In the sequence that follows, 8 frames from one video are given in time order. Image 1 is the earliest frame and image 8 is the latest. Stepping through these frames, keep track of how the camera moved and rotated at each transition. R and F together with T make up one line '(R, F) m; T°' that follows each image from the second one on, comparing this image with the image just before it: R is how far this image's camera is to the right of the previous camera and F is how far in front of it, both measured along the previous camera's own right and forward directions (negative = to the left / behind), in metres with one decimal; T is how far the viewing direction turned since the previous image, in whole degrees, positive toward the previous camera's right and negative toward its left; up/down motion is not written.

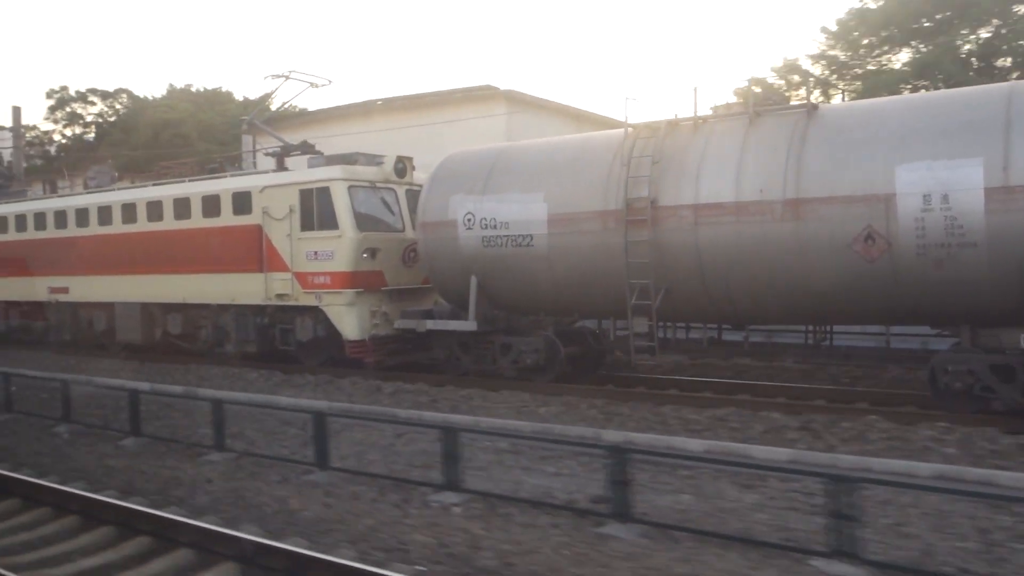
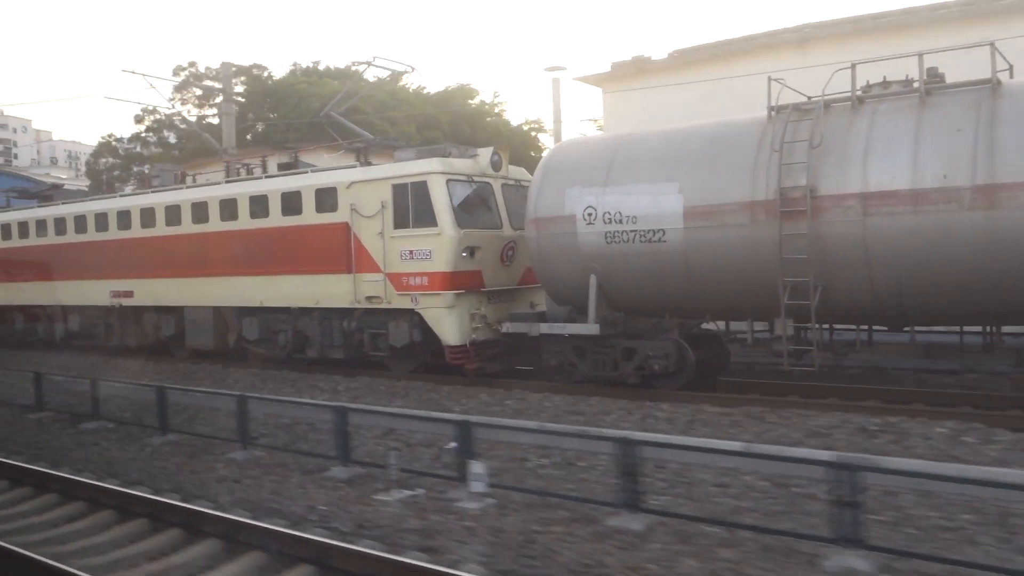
(-1.6, +1.0) m; -1°
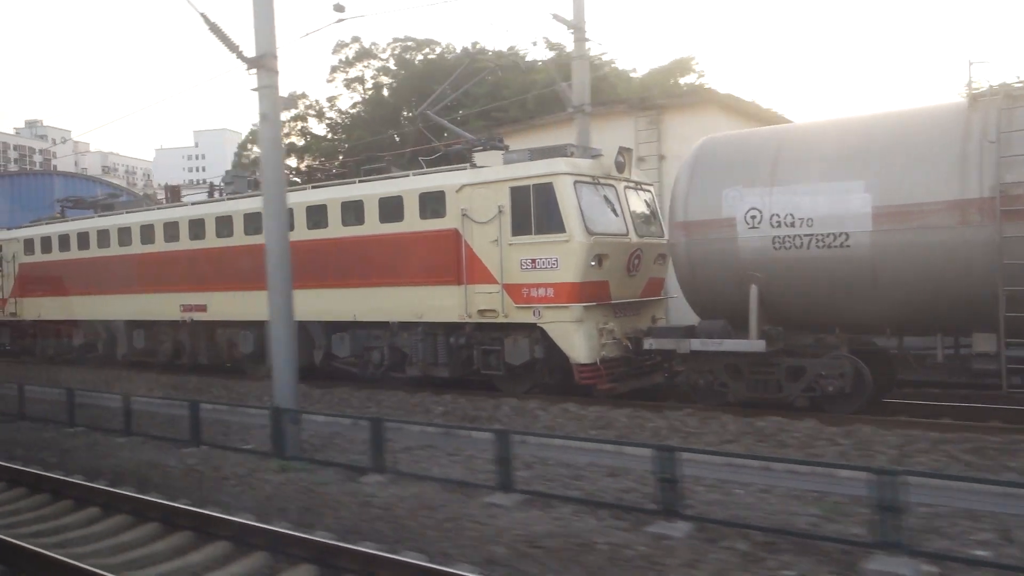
(-1.8, +1.2) m; -1°
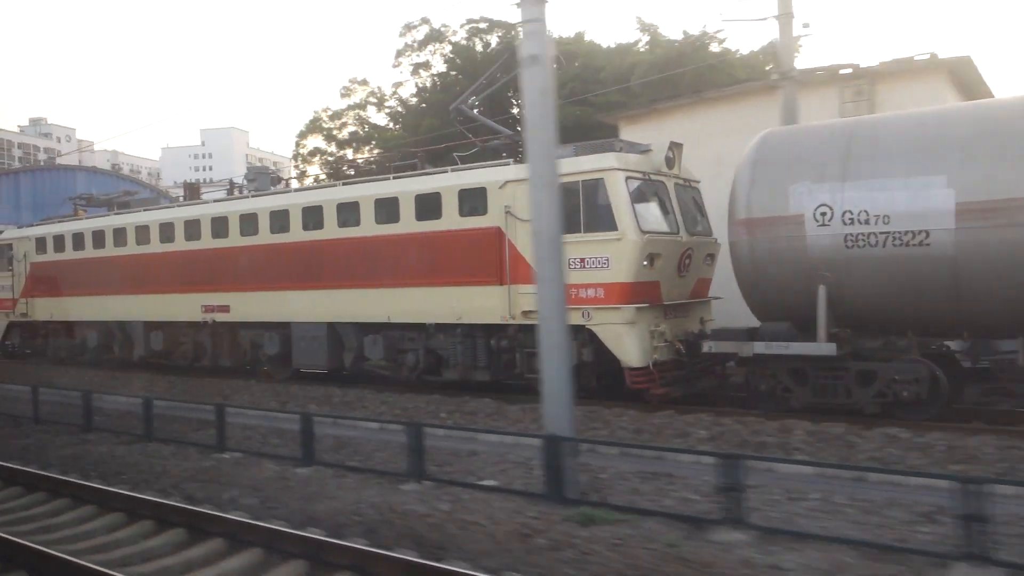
(-0.7, +0.5) m; 0°
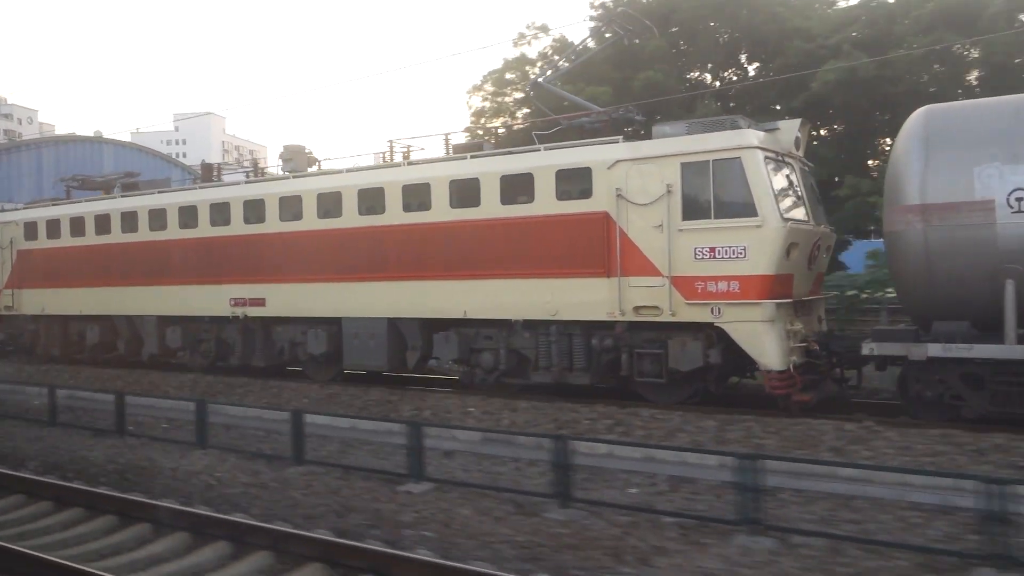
(-2.2, +1.5) m; +3°
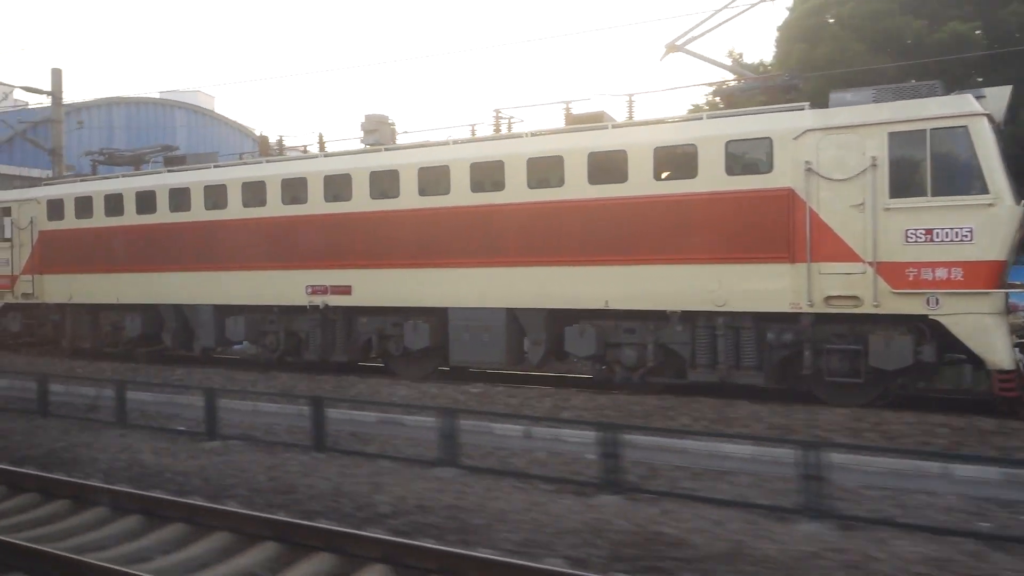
(-2.6, +1.5) m; +3°
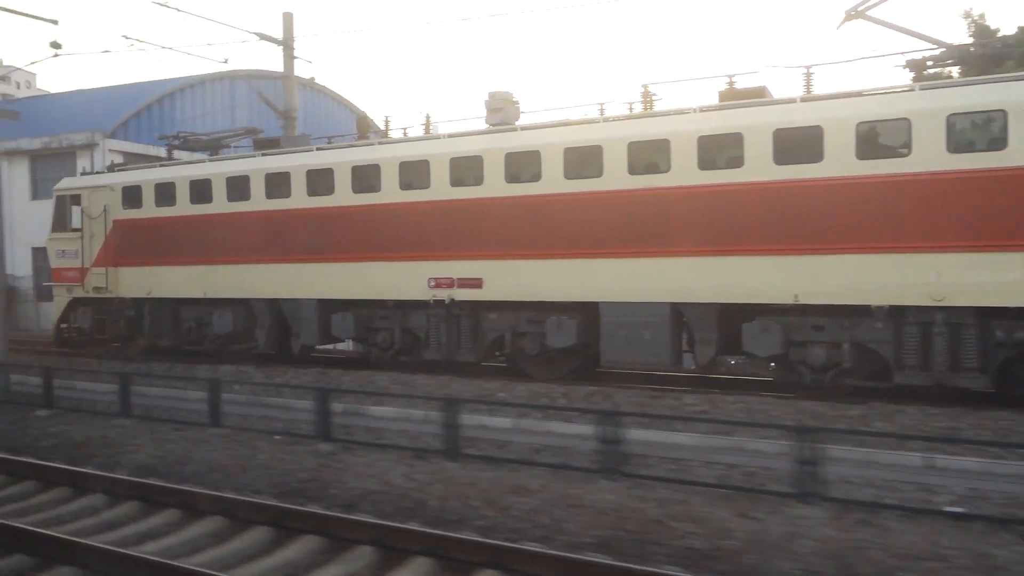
(-2.2, +1.2) m; 0°
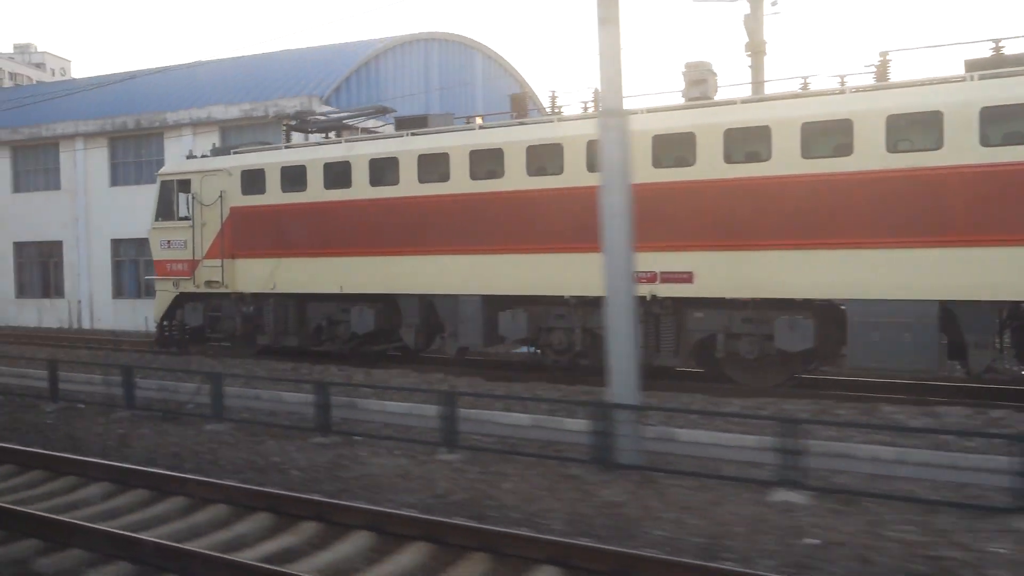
(-2.8, +1.5) m; 0°
